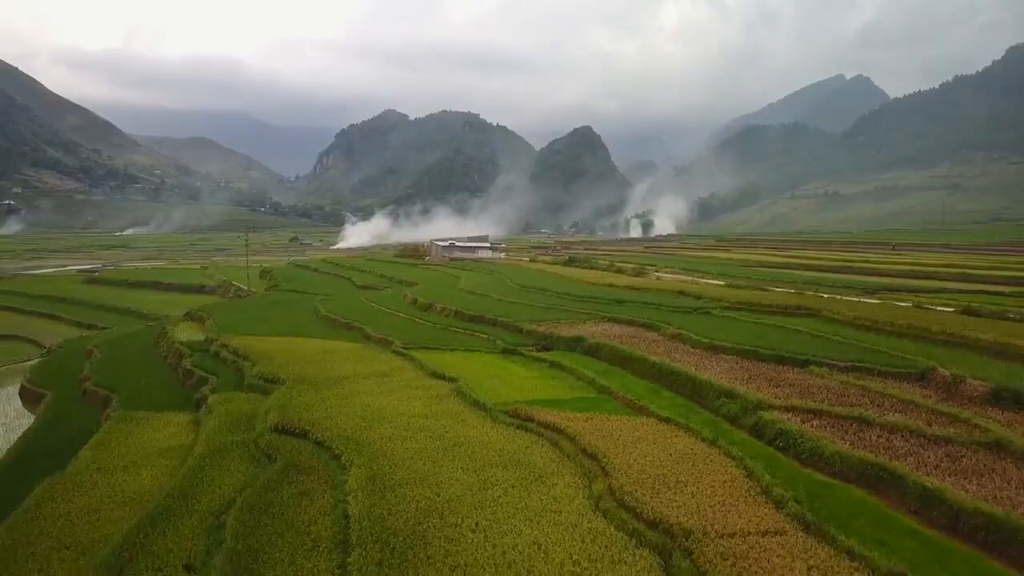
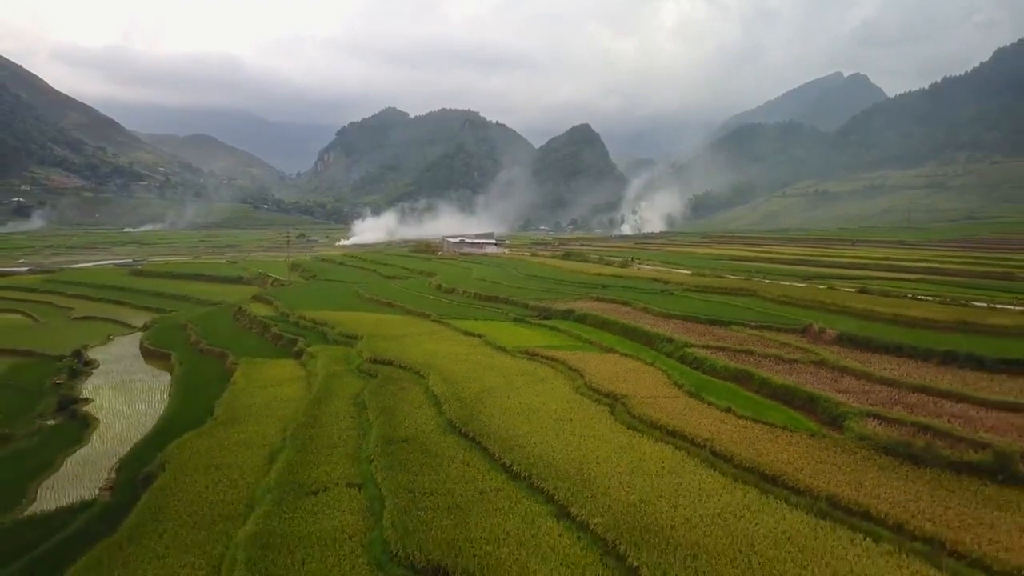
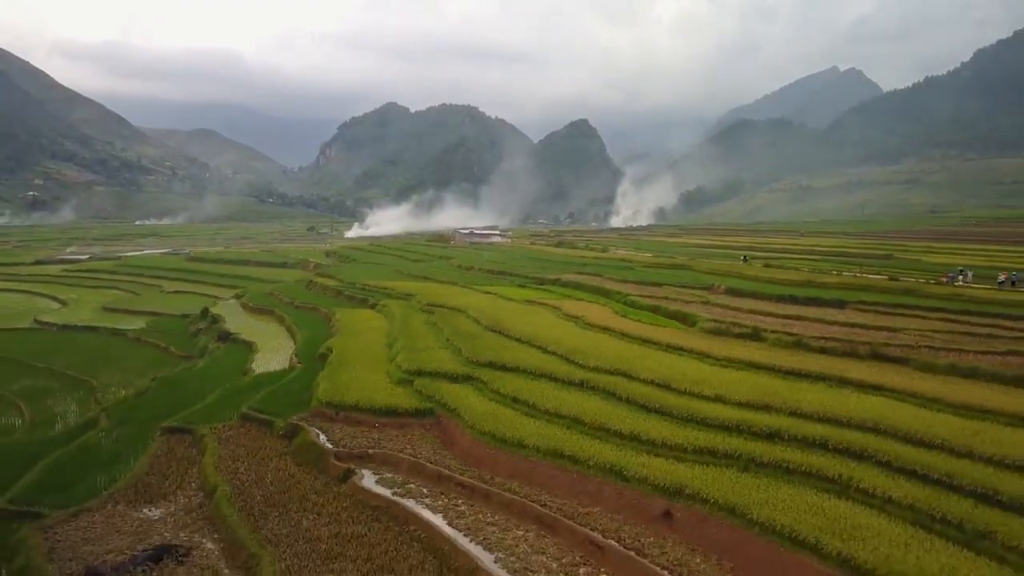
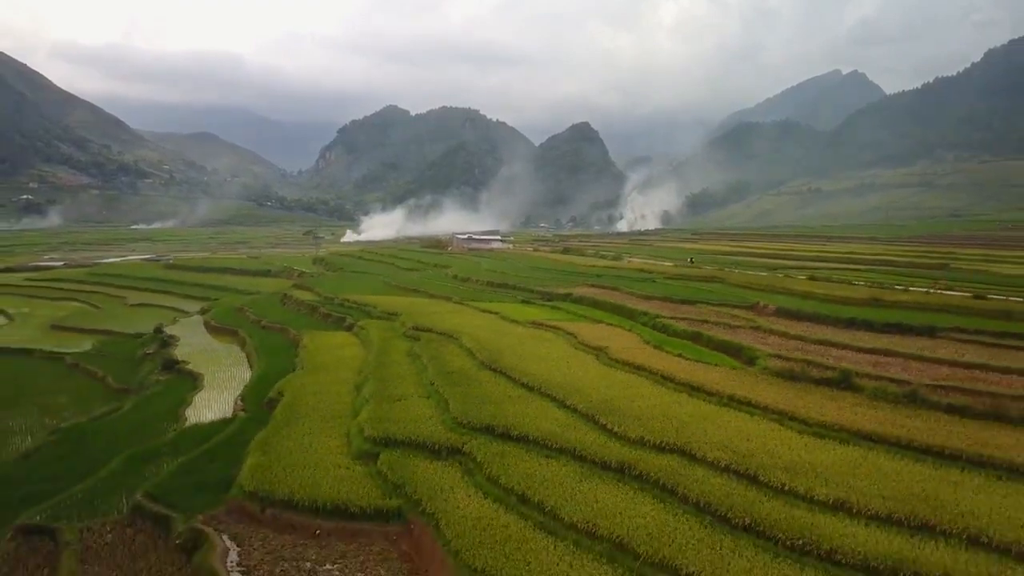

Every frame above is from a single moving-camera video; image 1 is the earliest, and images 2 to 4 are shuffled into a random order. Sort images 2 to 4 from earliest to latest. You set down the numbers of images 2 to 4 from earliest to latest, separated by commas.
2, 4, 3
